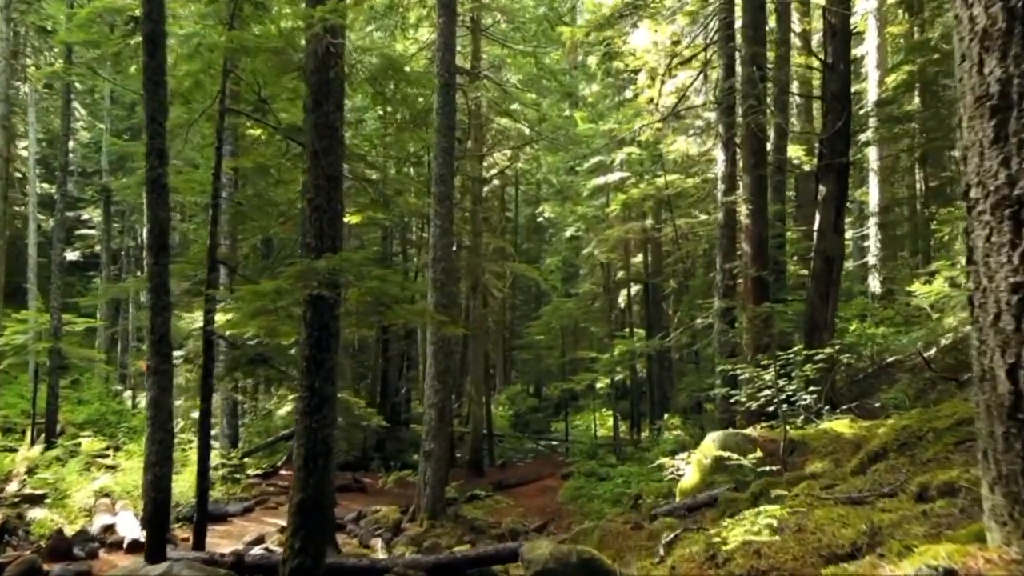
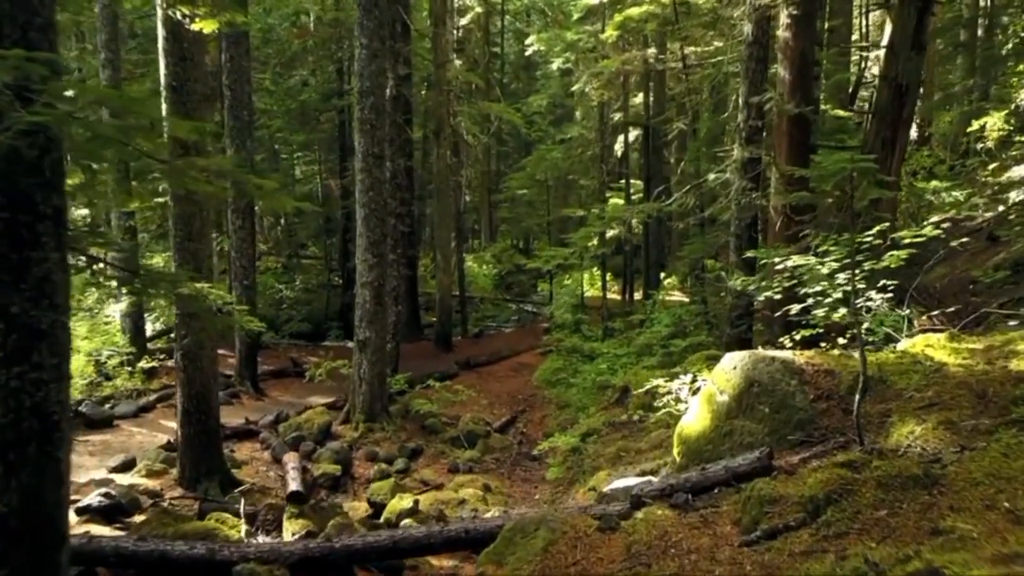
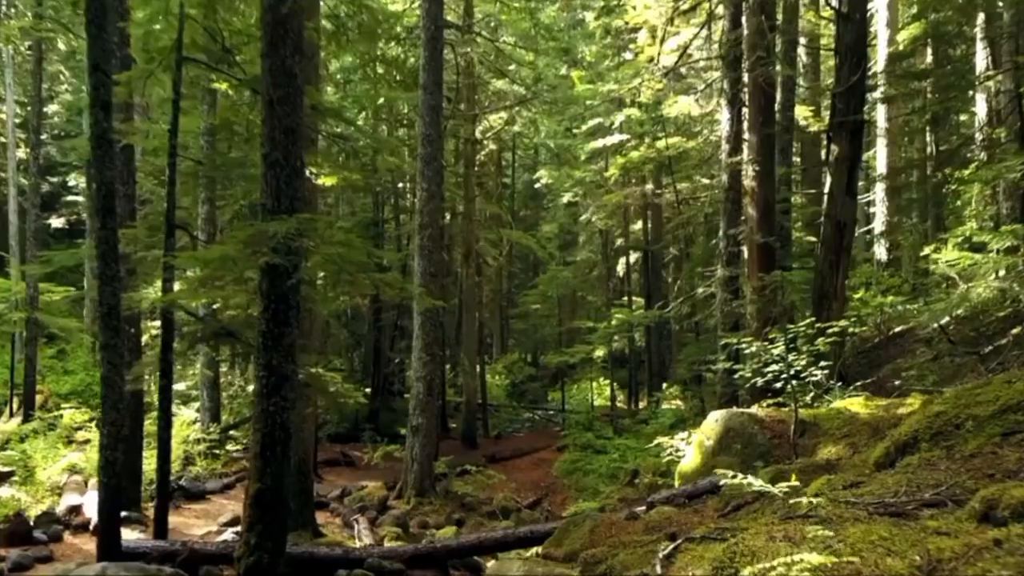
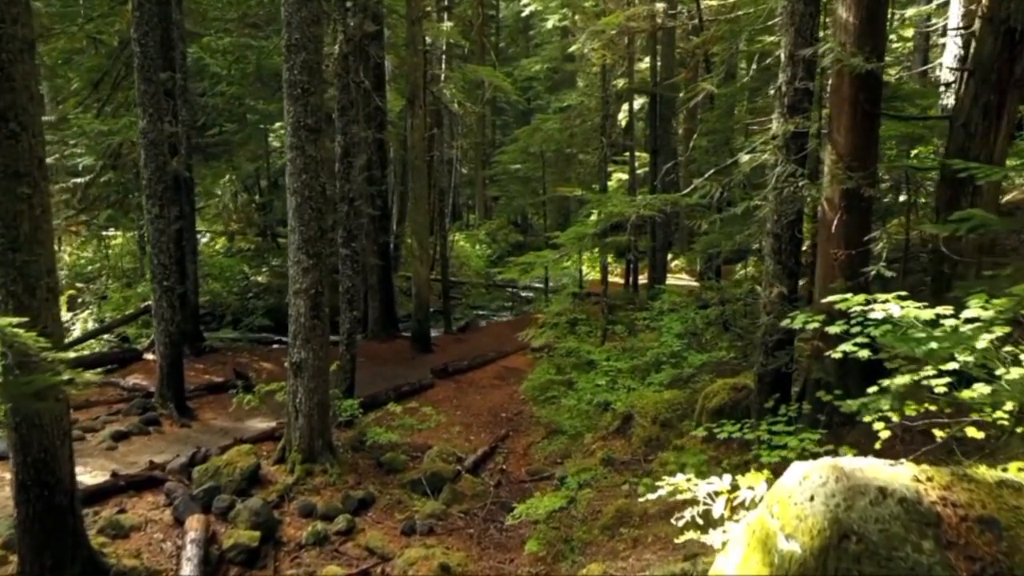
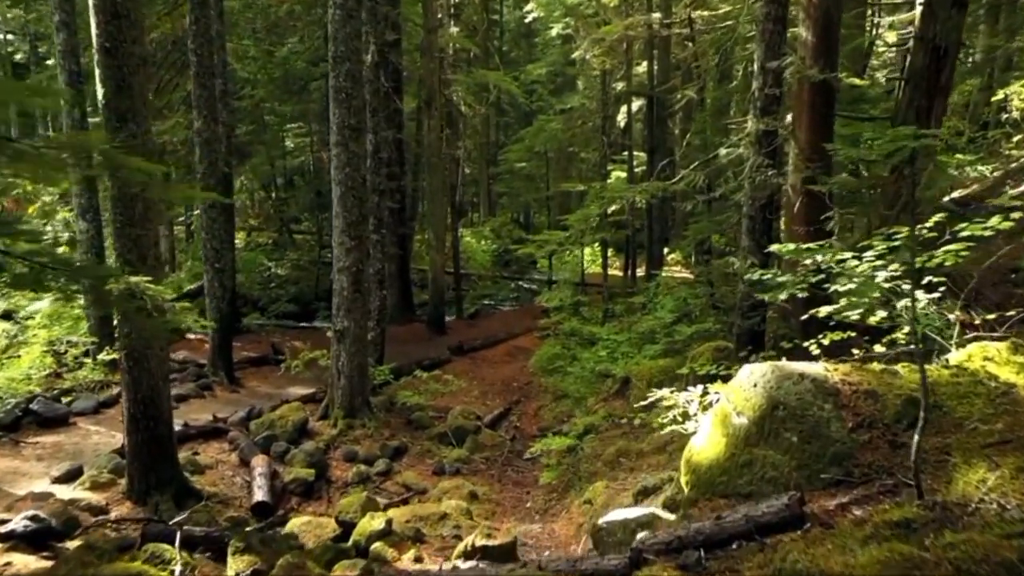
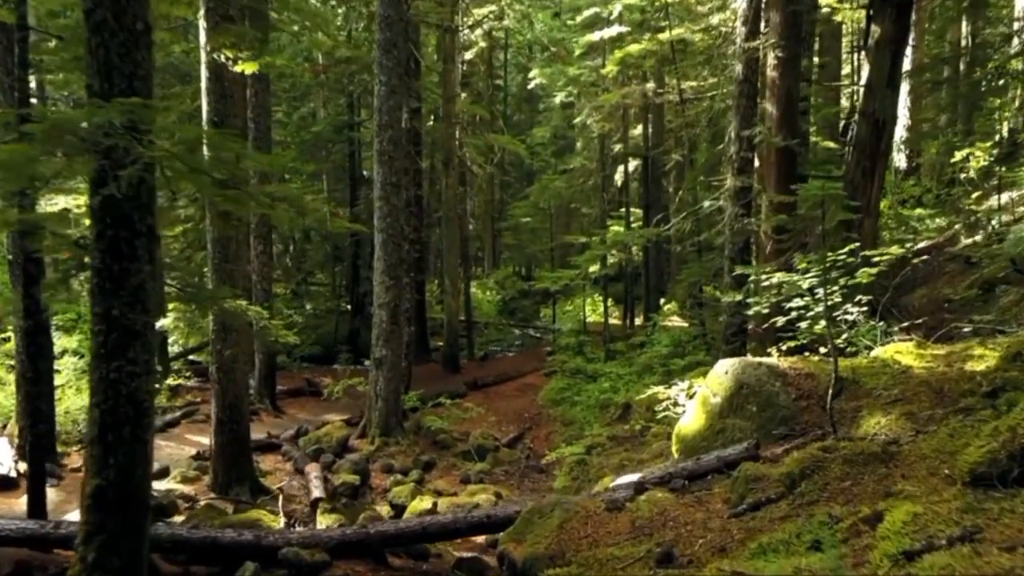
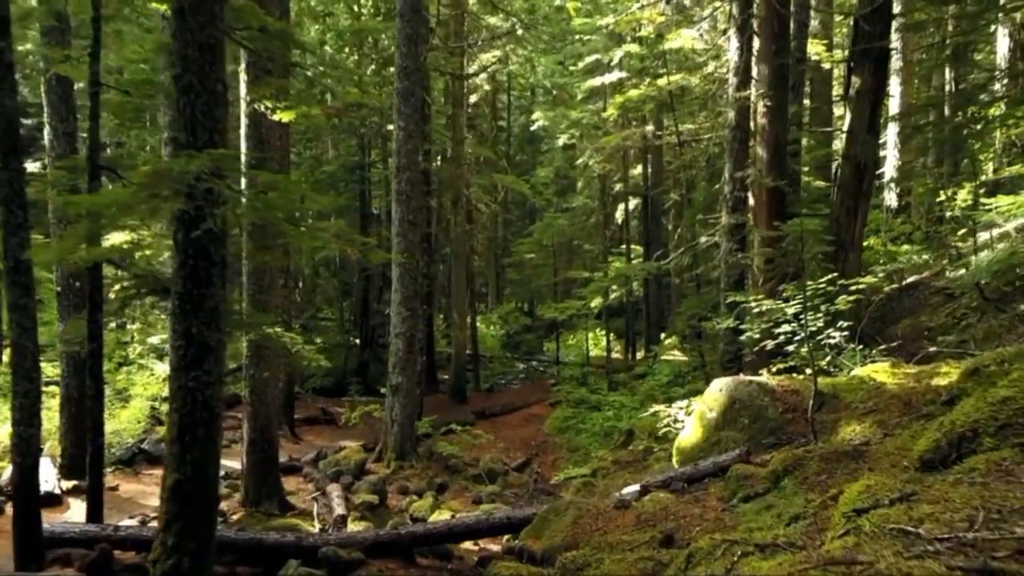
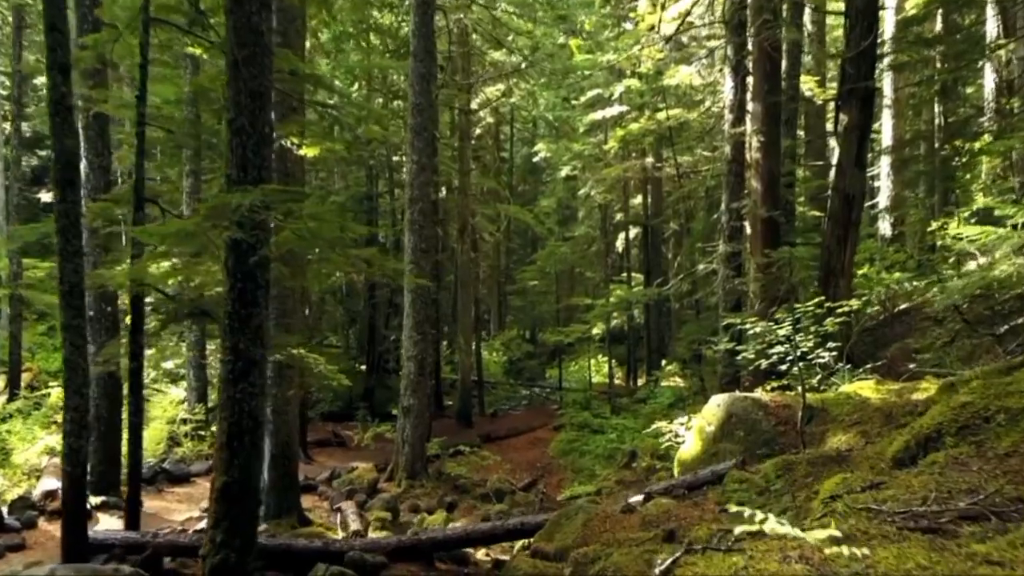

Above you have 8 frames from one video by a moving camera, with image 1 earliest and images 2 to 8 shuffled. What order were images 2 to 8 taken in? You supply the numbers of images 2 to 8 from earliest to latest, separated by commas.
3, 8, 7, 6, 2, 5, 4
